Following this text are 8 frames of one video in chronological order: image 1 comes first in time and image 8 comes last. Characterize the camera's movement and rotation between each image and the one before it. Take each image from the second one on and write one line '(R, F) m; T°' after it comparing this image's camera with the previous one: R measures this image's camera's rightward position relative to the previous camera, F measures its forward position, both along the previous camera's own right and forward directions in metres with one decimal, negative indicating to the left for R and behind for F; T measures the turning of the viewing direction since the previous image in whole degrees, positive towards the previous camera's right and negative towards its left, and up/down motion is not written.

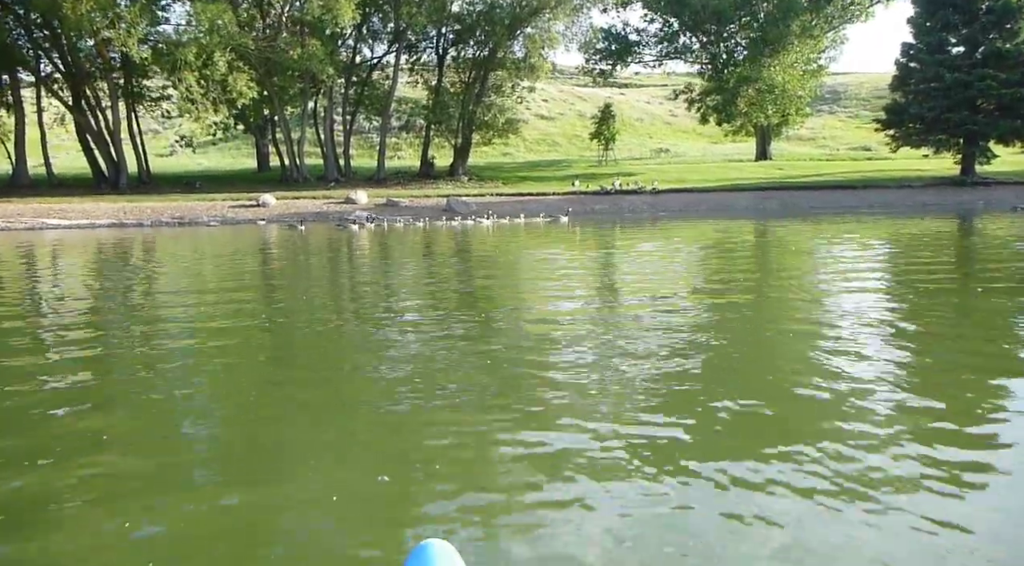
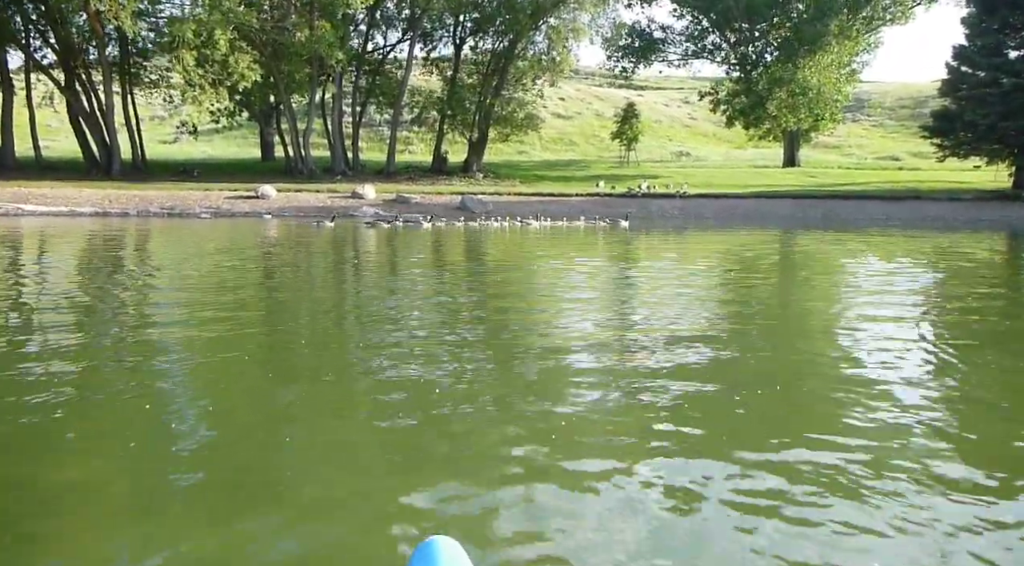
(-0.1, +1.2) m; 0°
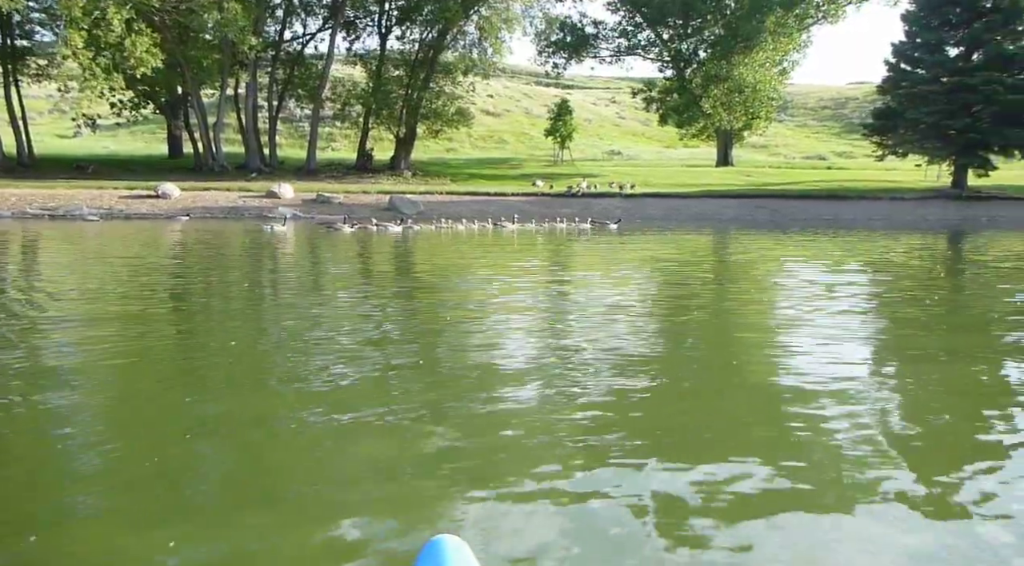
(-0.1, +1.2) m; +4°
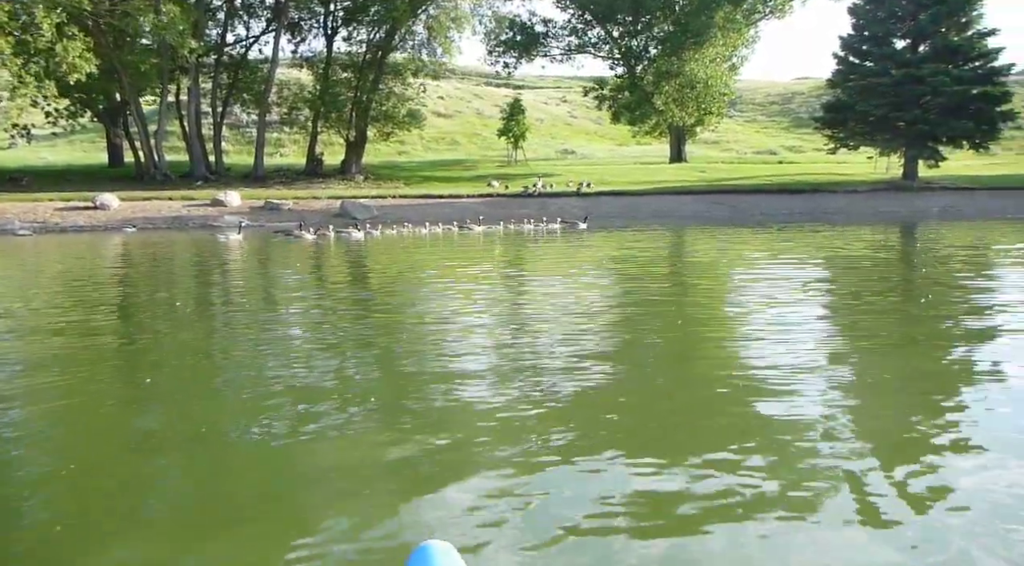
(0.0, +0.3) m; +2°
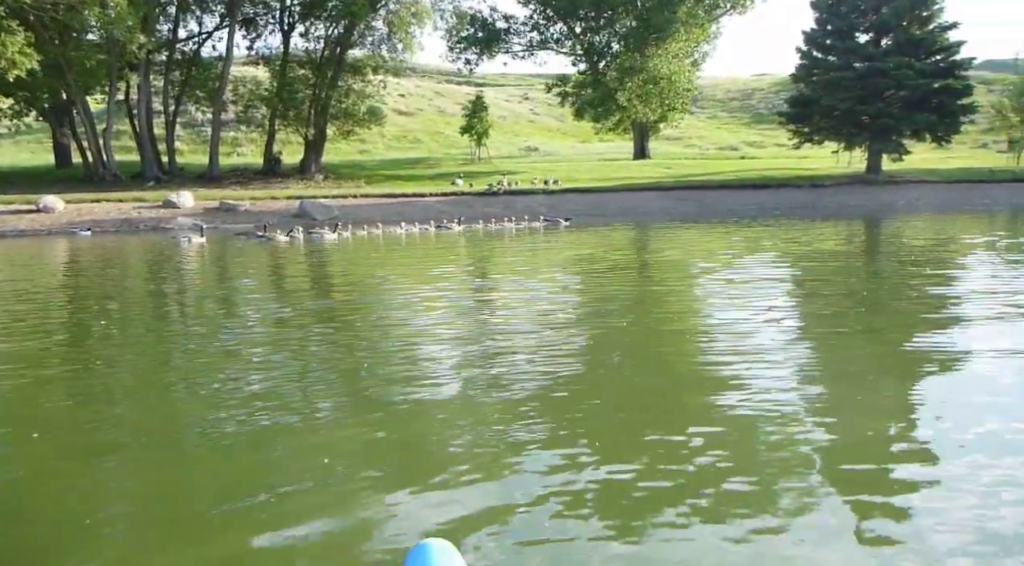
(0.0, +0.4) m; +2°
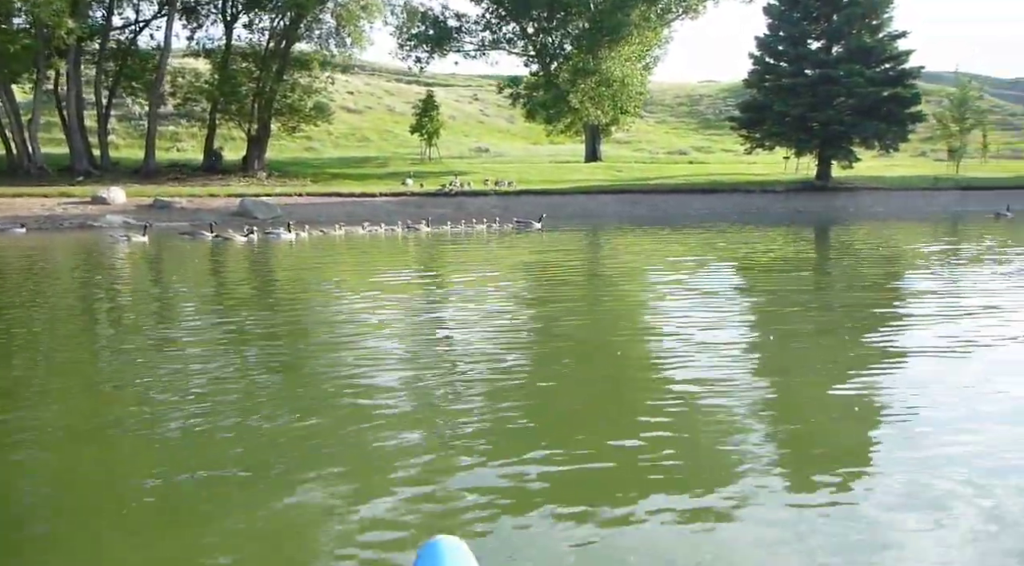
(-0.1, +0.5) m; +3°
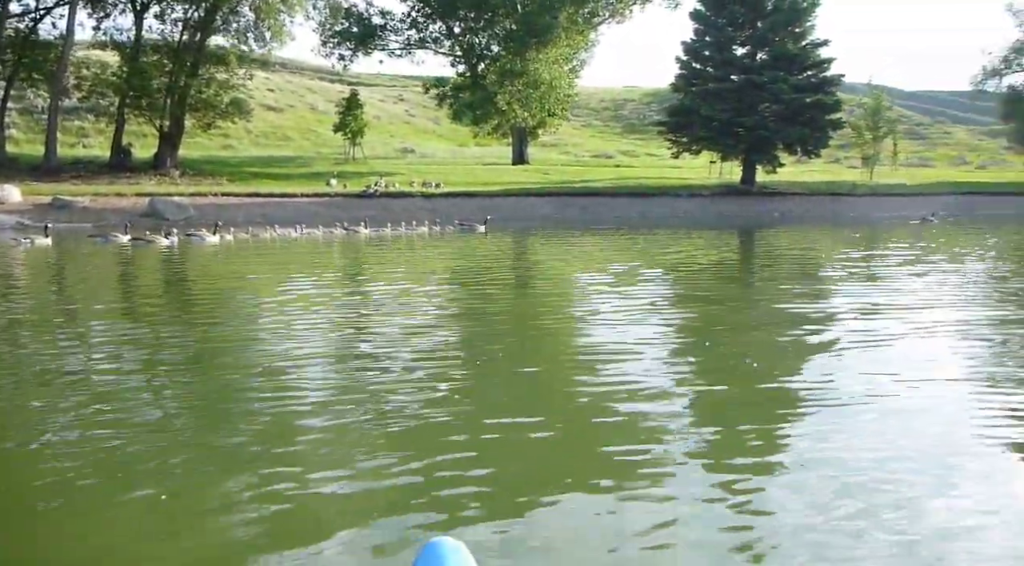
(0.0, +0.5) m; +4°
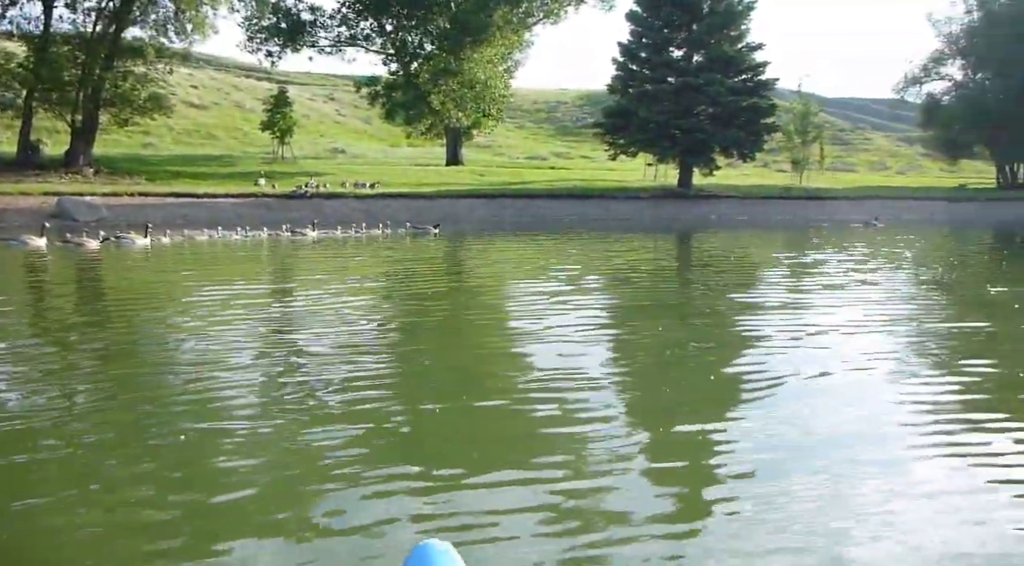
(-0.1, +0.7) m; +4°
